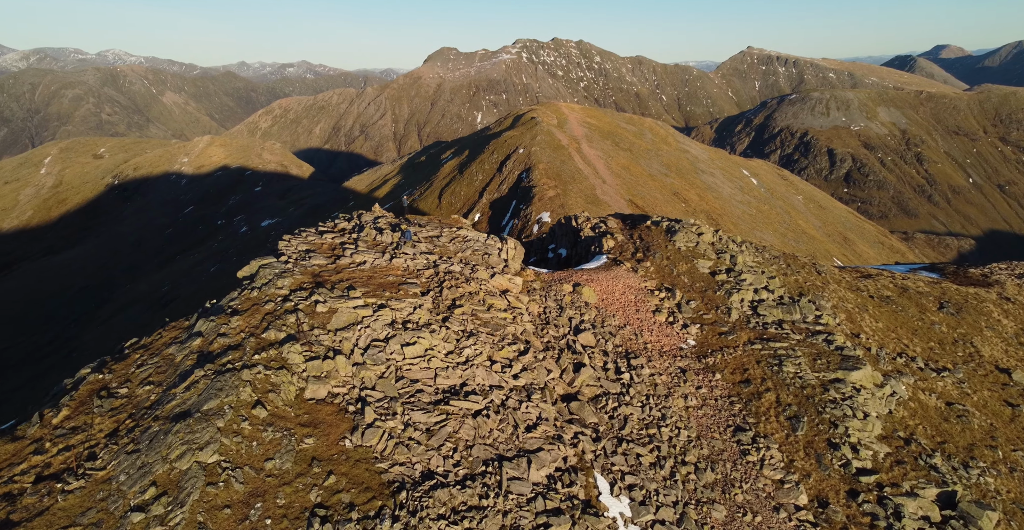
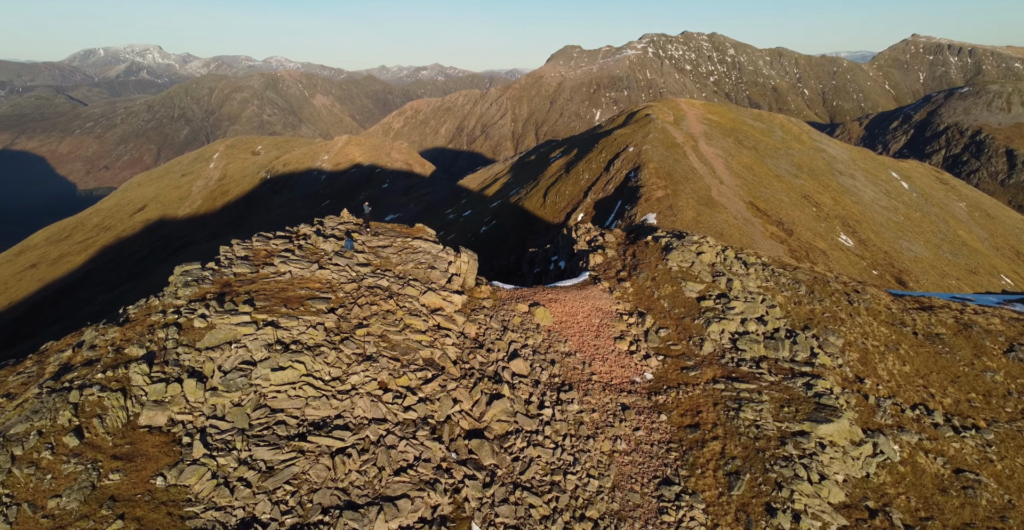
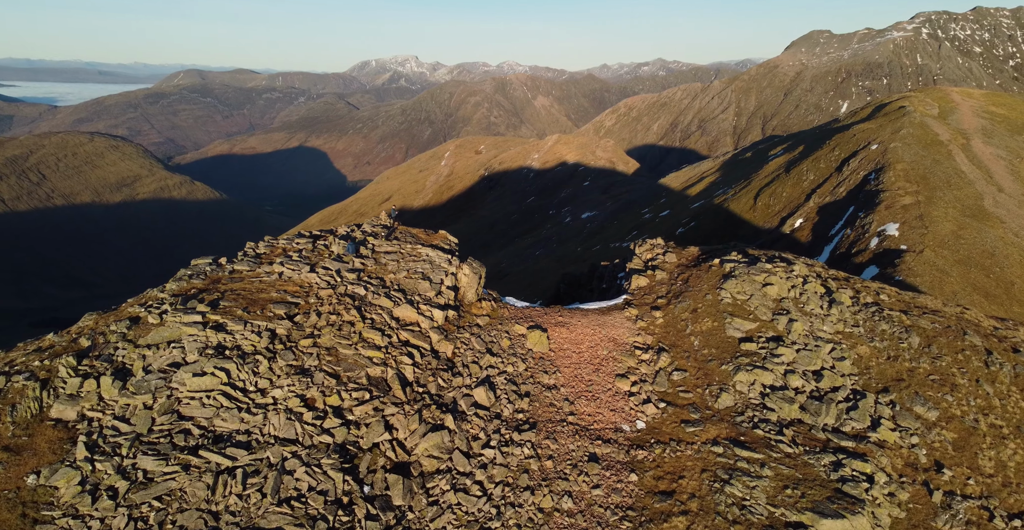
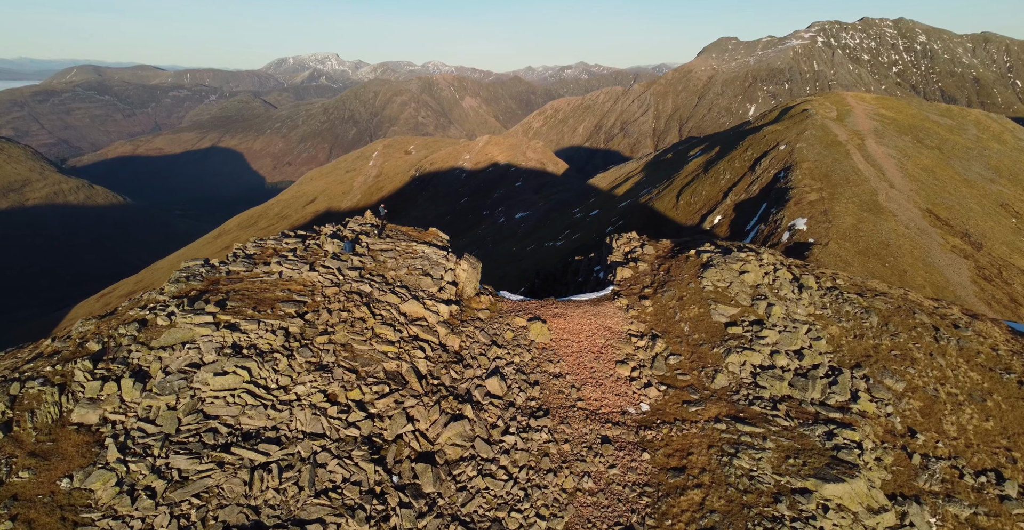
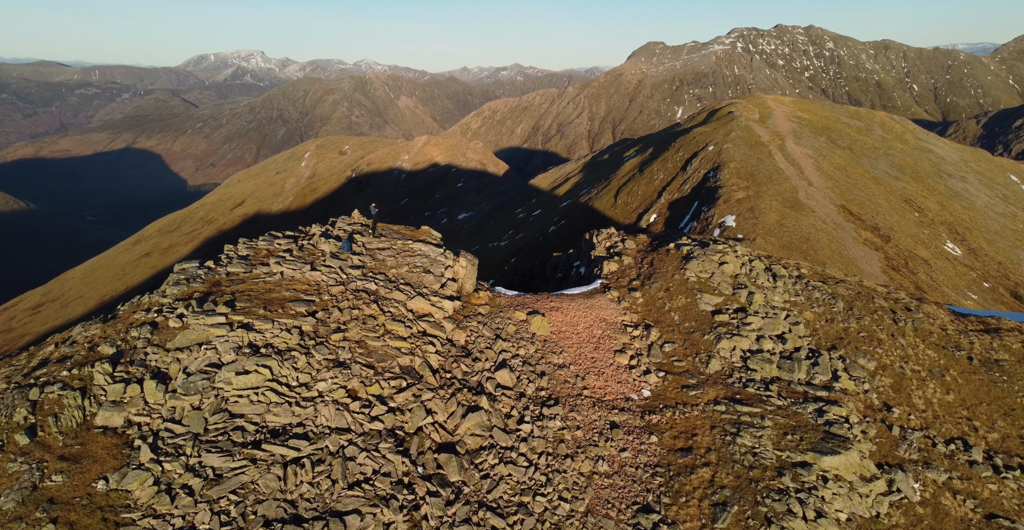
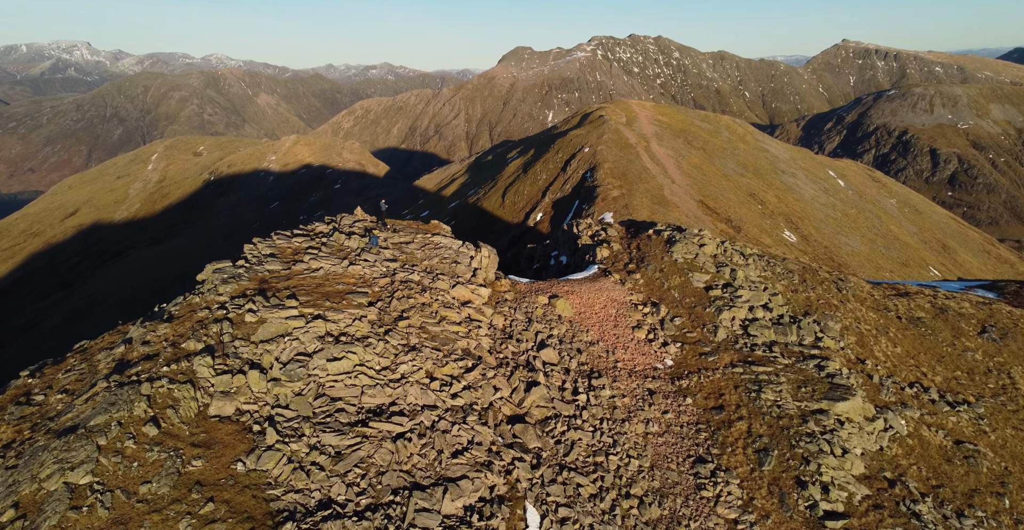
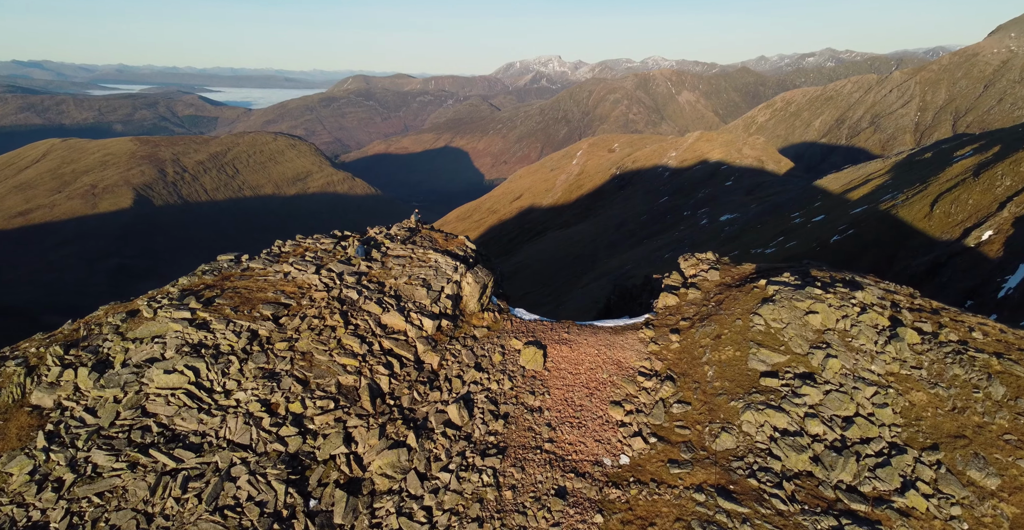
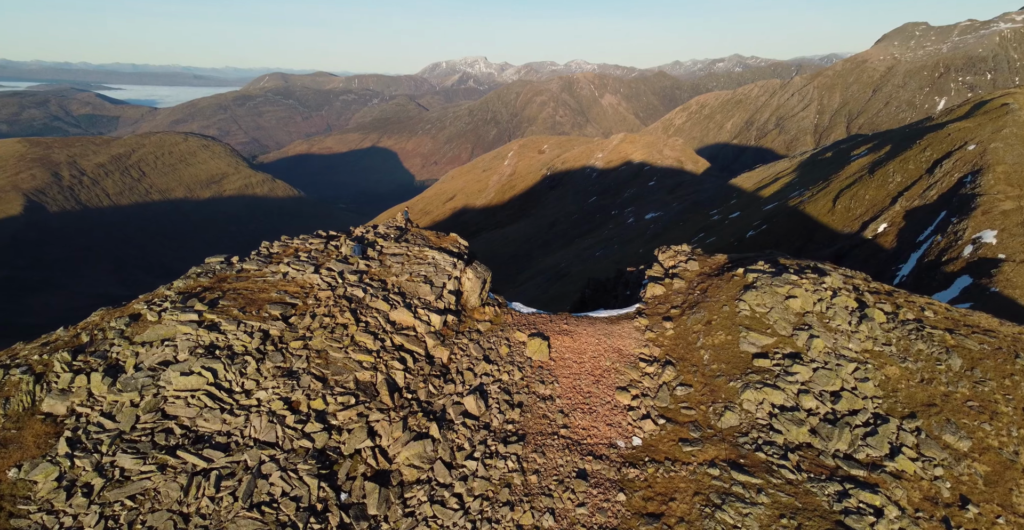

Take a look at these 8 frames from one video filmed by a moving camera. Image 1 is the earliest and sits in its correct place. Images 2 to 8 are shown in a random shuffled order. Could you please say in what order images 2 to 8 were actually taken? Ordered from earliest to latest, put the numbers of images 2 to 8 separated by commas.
6, 2, 5, 4, 3, 8, 7
